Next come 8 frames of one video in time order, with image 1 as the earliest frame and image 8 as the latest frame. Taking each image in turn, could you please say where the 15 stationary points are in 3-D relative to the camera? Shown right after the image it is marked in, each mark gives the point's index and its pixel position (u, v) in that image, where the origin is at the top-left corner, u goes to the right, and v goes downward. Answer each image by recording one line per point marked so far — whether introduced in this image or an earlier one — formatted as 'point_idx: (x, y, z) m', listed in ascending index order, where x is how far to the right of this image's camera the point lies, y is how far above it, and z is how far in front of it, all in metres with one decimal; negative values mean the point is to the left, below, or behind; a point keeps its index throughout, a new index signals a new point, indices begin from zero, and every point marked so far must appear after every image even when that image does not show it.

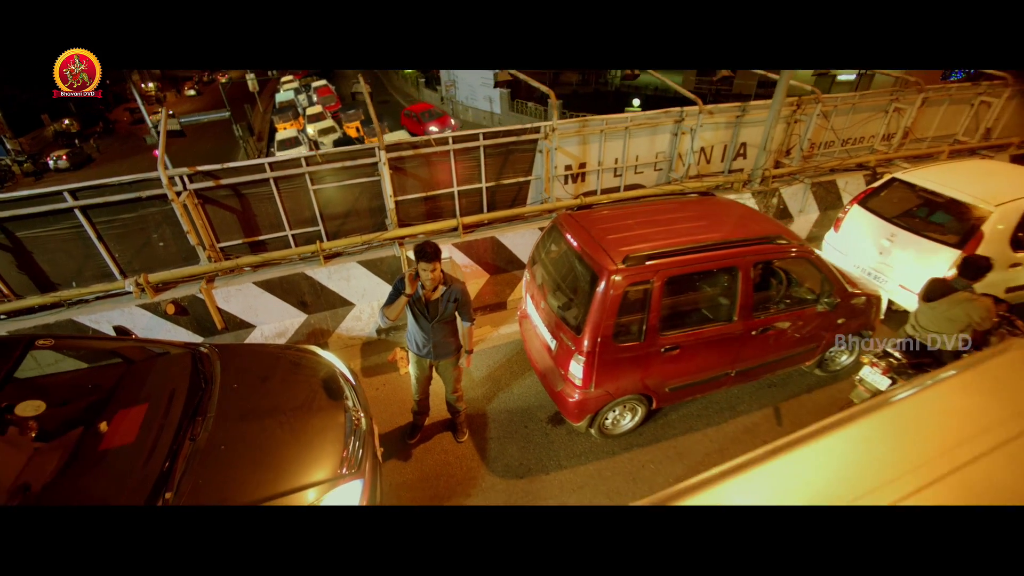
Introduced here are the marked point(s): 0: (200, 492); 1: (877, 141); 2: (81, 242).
0: (-1.6, -1.1, +2.4) m
1: (+5.5, +2.3, +6.9) m
2: (-3.8, +0.4, +4.1) m
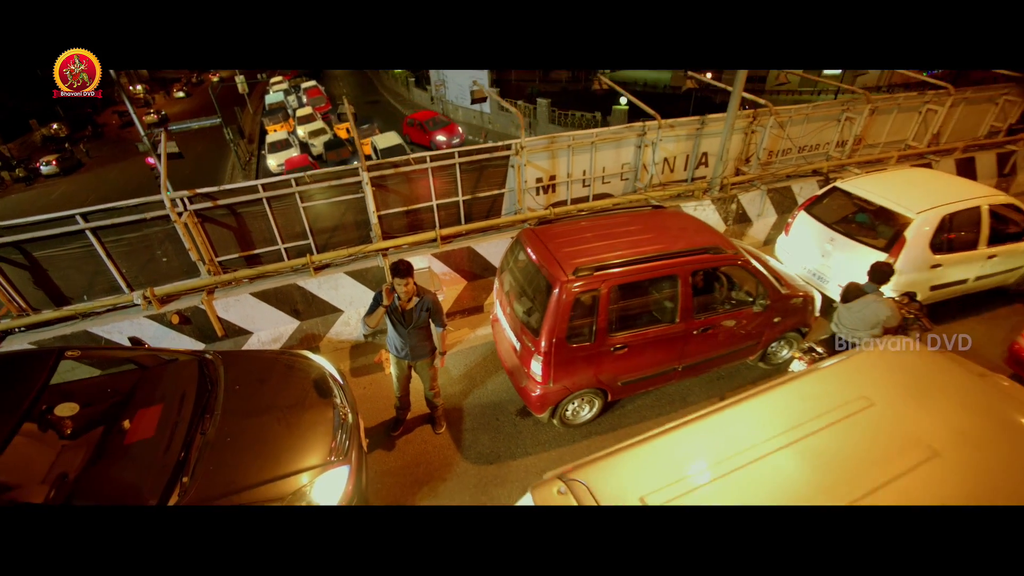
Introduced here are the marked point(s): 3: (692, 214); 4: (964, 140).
0: (-1.9, -1.2, +2.9) m
1: (+5.2, +2.3, +7.4) m
2: (-4.1, +0.3, +4.5) m
3: (+2.4, +1.0, +6.2) m
4: (+7.9, +2.6, +8.0) m
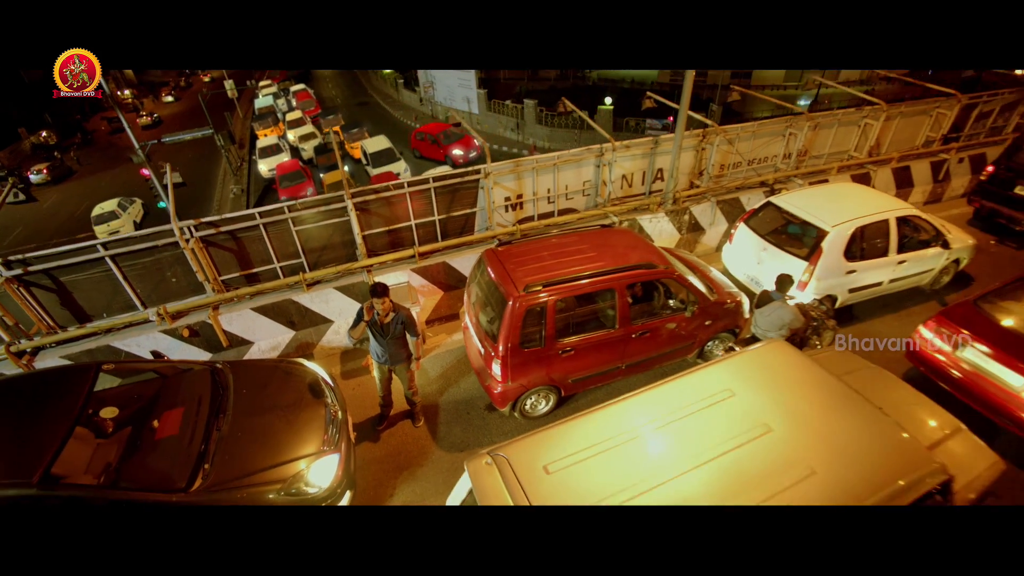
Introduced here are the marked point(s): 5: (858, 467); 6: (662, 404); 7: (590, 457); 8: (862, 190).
0: (-2.2, -1.4, +3.5) m
1: (+4.8, +2.3, +8.1) m
2: (-4.5, +0.1, +5.1) m
3: (+2.0, +0.9, +6.9) m
4: (+7.4, +2.7, +8.8) m
5: (+2.0, -1.0, +2.7) m
6: (+1.0, -0.8, +3.1) m
7: (+0.5, -1.0, +2.8) m
8: (+4.6, +1.3, +6.0) m
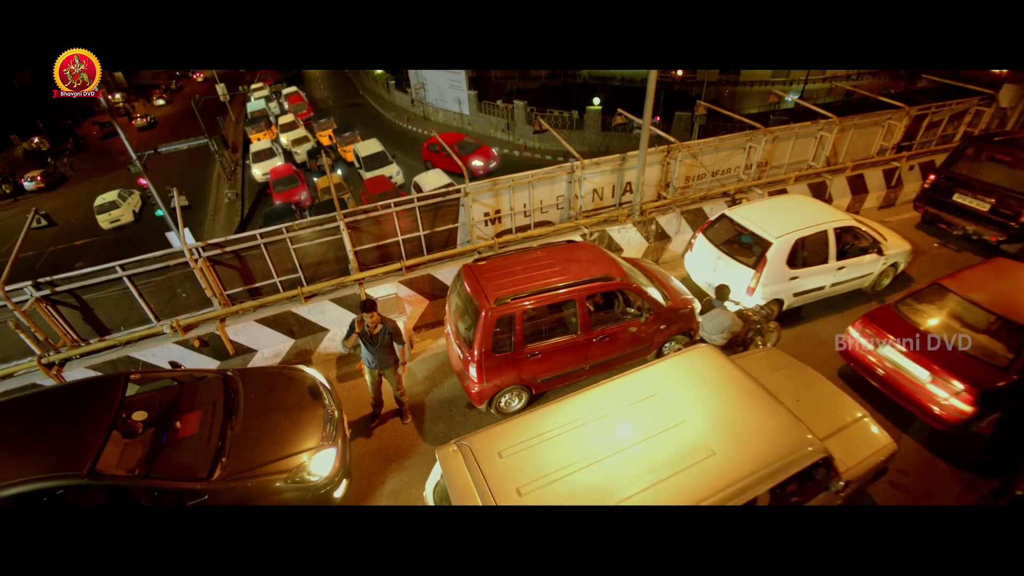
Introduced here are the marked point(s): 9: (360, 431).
0: (-2.4, -1.5, +4.1) m
1: (+4.4, +2.3, +8.8) m
2: (-4.8, -0.1, +5.7) m
3: (+1.7, +0.9, +7.5) m
4: (+7.1, +2.7, +9.4) m
5: (+1.7, -1.1, +3.3) m
6: (+0.7, -0.9, +3.7) m
7: (+0.2, -1.1, +3.4) m
8: (+4.3, +1.2, +6.7) m
9: (-1.8, -1.7, +5.3) m
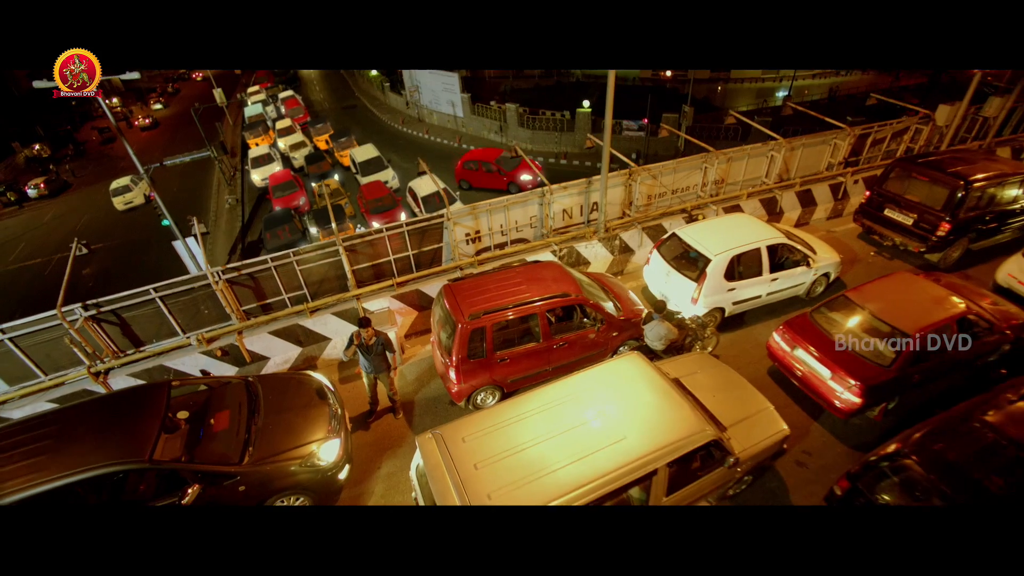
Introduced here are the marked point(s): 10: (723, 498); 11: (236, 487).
0: (-2.8, -1.8, +5.1) m
1: (+4.0, +2.1, +9.8) m
2: (-5.1, -0.4, +6.7) m
3: (+1.3, +0.7, +8.5) m
4: (+6.7, +2.6, +10.4) m
5: (+1.4, -1.3, +4.3) m
6: (+0.4, -1.1, +4.7) m
7: (-0.1, -1.3, +4.4) m
8: (+3.9, +1.1, +7.7) m
9: (-2.1, -1.9, +6.3) m
10: (+2.4, -2.4, +5.1) m
11: (-3.0, -2.1, +4.9) m
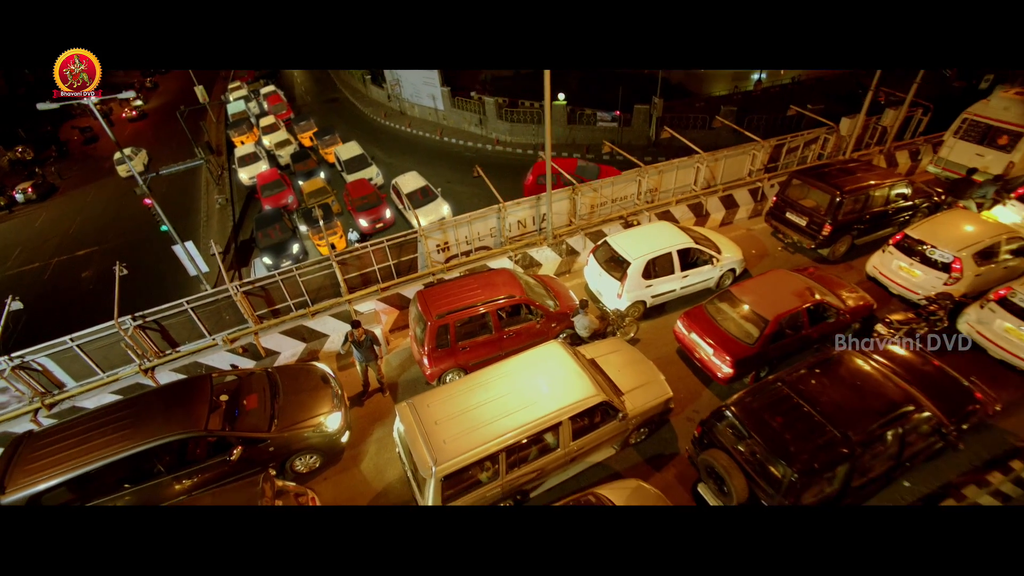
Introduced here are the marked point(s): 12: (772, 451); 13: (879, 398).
0: (-3.4, -2.0, +6.9) m
1: (+3.1, +2.3, +11.5) m
2: (-5.8, -0.6, +8.3) m
3: (+0.5, +0.7, +10.2) m
4: (+5.8, +2.9, +12.2) m
5: (+0.7, -1.5, +6.1) m
6: (-0.3, -1.2, +6.5) m
7: (-0.8, -1.5, +6.2) m
8: (+3.1, +1.2, +9.5) m
9: (-2.8, -2.0, +8.1) m
10: (+1.8, -2.4, +7.0) m
11: (-3.6, -2.3, +6.7) m
12: (+3.1, -2.0, +5.4) m
13: (+4.7, -1.4, +5.9) m
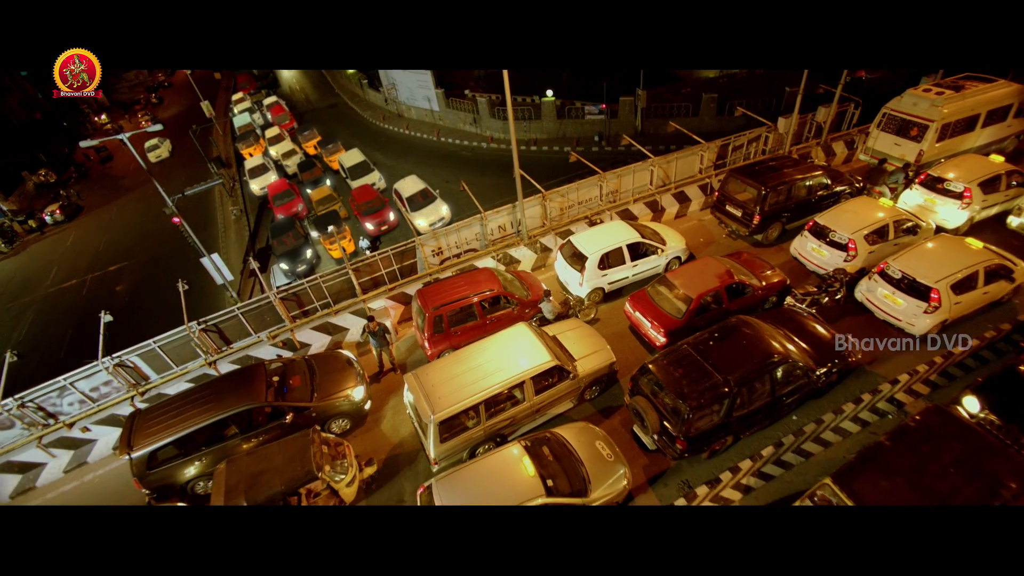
0: (-3.8, -2.1, +9.1) m
1: (+2.6, +2.7, +13.5) m
2: (-6.3, -0.8, +10.6) m
3: (+0.1, +0.9, +12.3) m
4: (+5.2, +3.4, +14.1) m
5: (+0.3, -1.4, +8.3) m
6: (-0.7, -1.2, +8.7) m
7: (-1.2, -1.5, +8.4) m
8: (+2.6, +1.5, +11.5) m
9: (-3.1, -2.1, +10.3) m
10: (+1.4, -2.2, +9.2) m
11: (-3.9, -2.5, +8.9) m
12: (+2.7, -1.8, +7.5) m
13: (+4.3, -1.1, +7.9) m
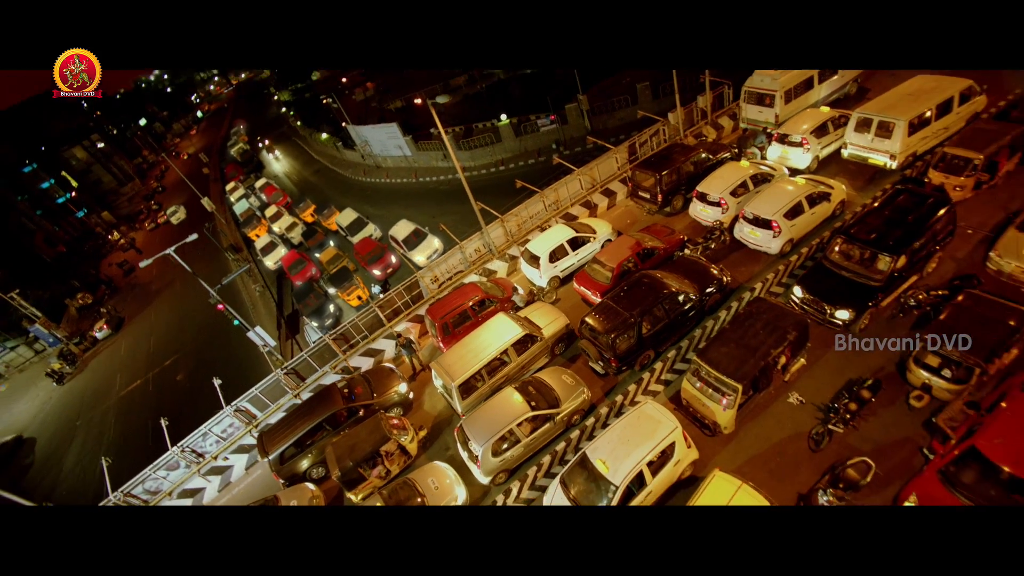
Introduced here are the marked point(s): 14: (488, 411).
0: (-3.9, -3.0, +13.2) m
1: (+1.3, +3.0, +17.6) m
2: (-6.5, -2.4, +14.7) m
3: (-0.7, +0.8, +16.4) m
4: (+3.7, +4.4, +18.2) m
5: (-0.1, -1.3, +12.3) m
6: (-1.1, -1.4, +12.7) m
7: (-1.5, -1.8, +12.4) m
8: (+1.6, +2.0, +15.5) m
9: (-3.2, -2.9, +14.4) m
10: (+1.2, -1.9, +13.1) m
11: (-3.9, -3.4, +13.0) m
12: (+2.3, -1.1, +11.5) m
13: (+3.7, -0.1, +11.8) m
14: (-0.6, -3.0, +11.0) m
